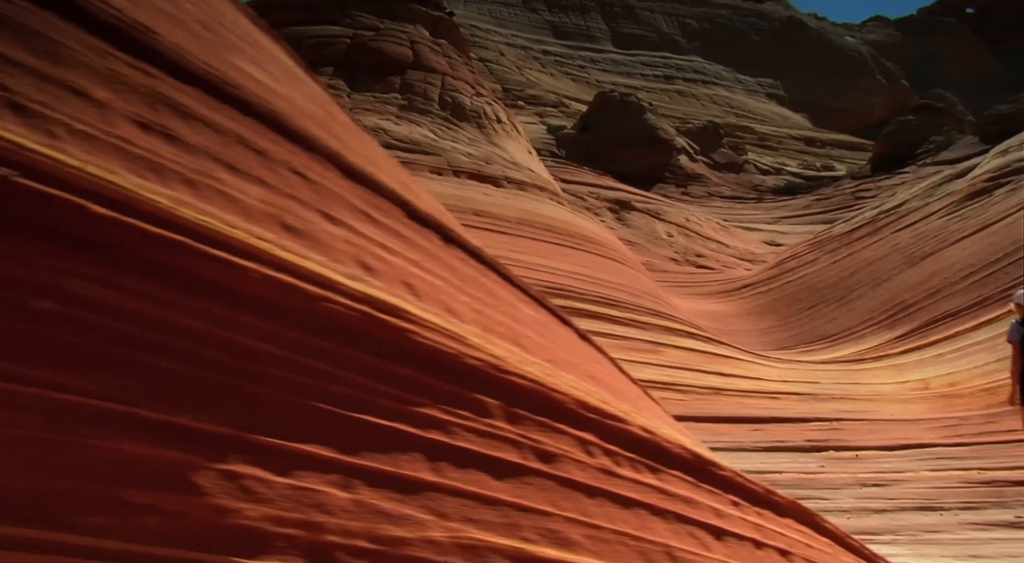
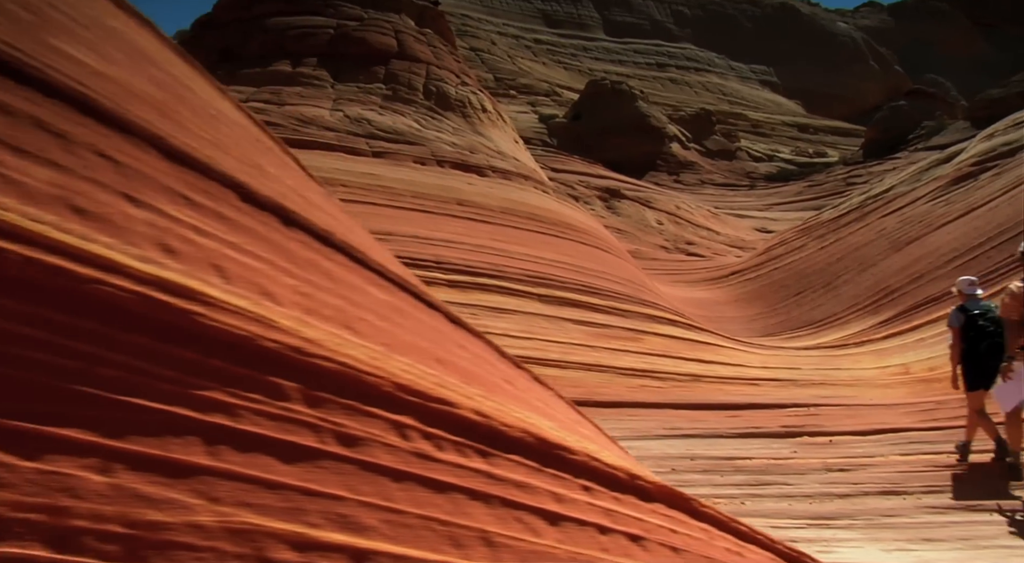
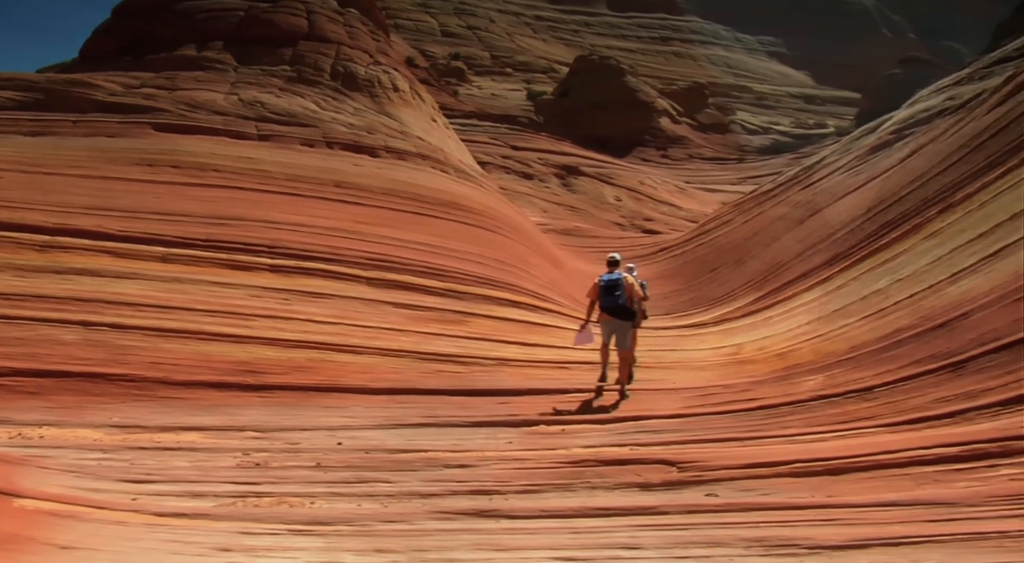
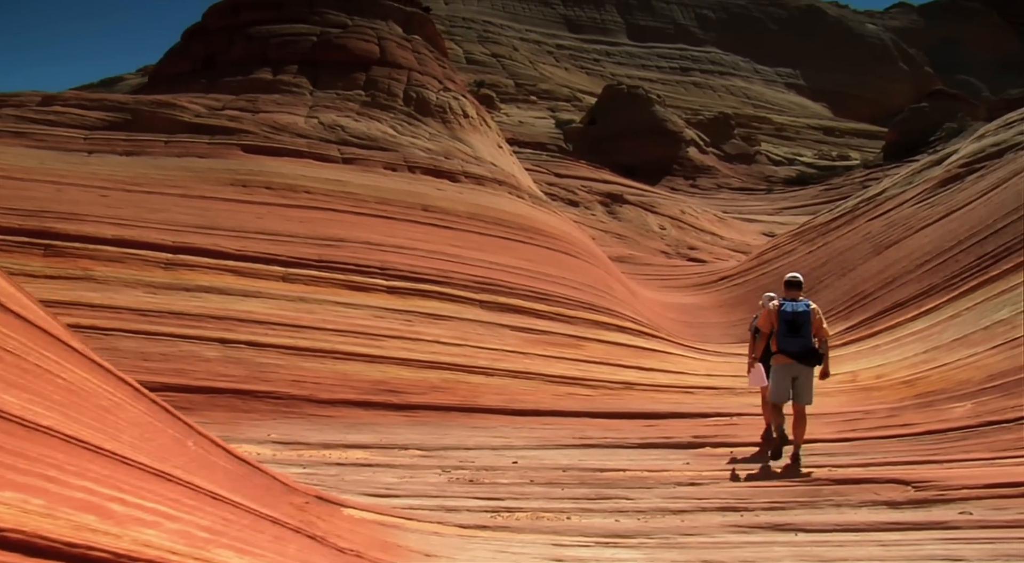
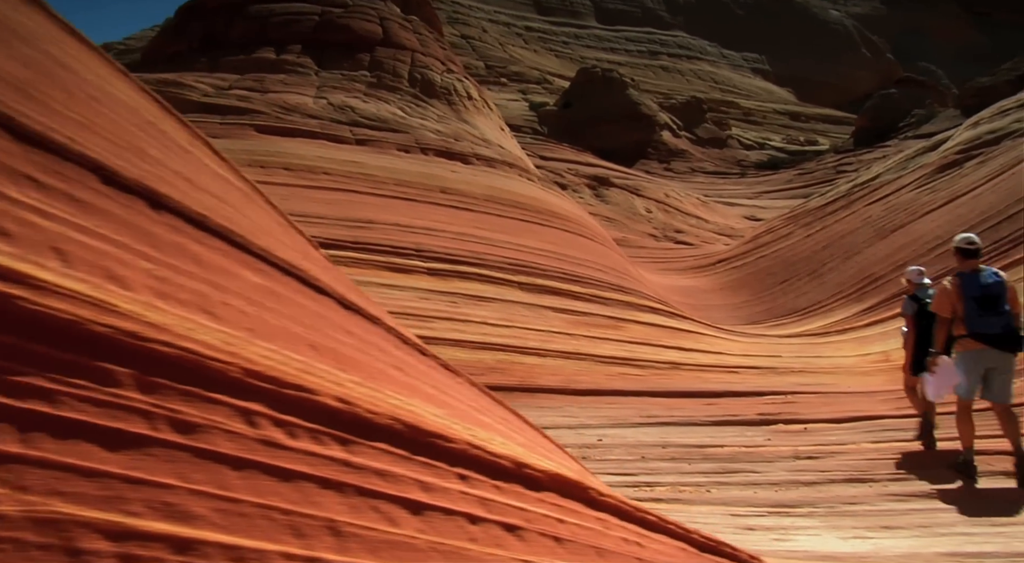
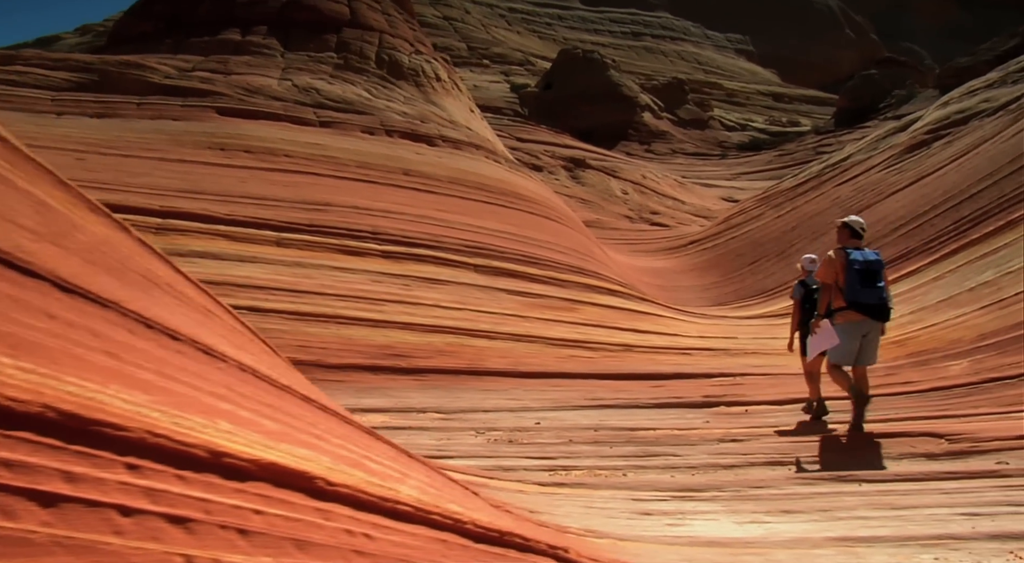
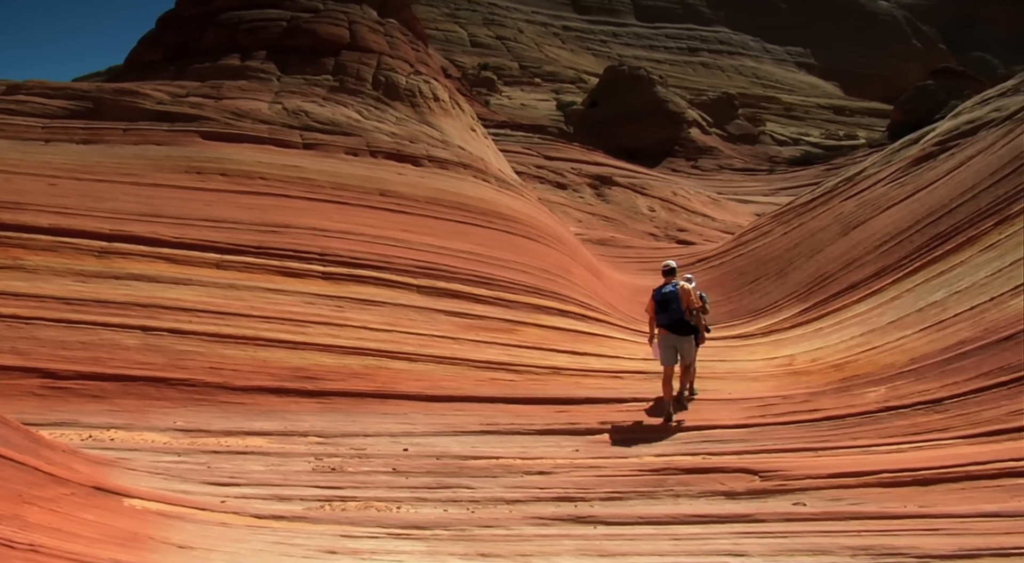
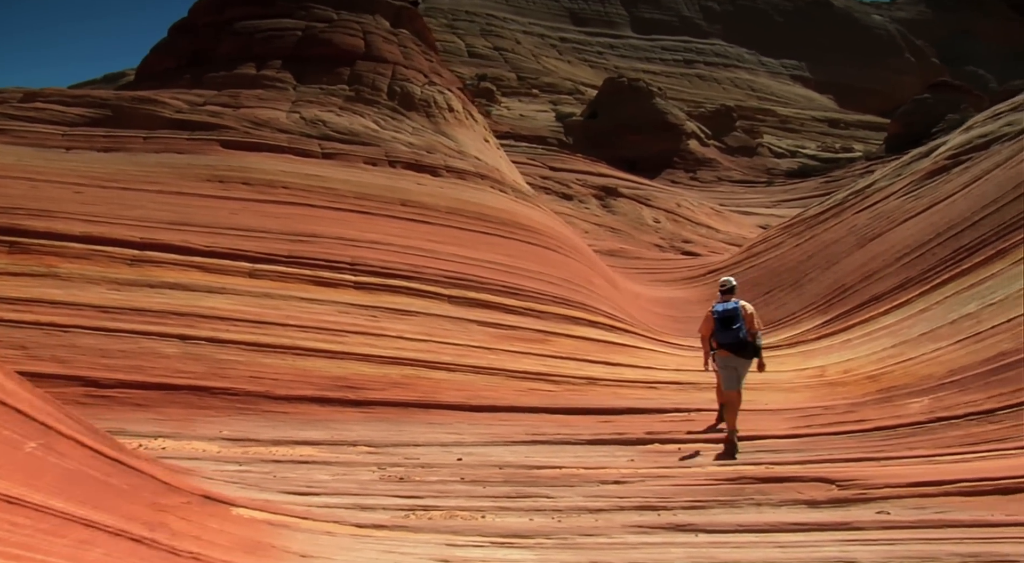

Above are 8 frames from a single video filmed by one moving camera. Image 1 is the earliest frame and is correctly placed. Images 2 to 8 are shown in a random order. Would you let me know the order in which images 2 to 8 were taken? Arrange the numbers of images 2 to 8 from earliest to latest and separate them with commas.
2, 5, 6, 4, 8, 7, 3
